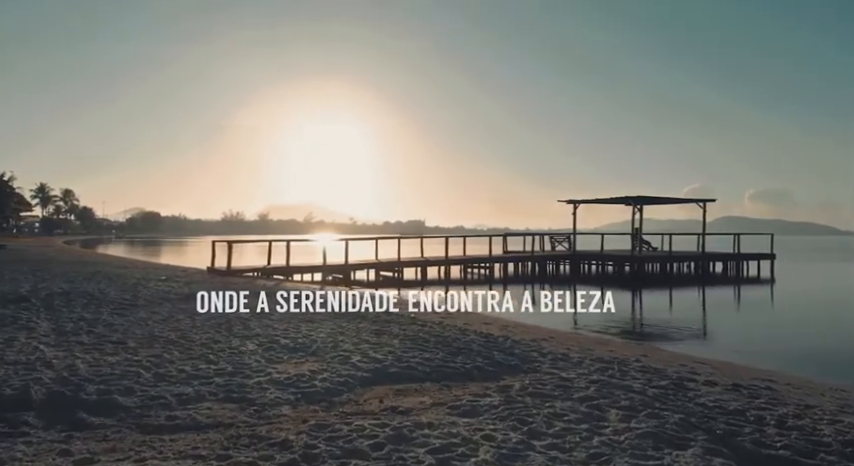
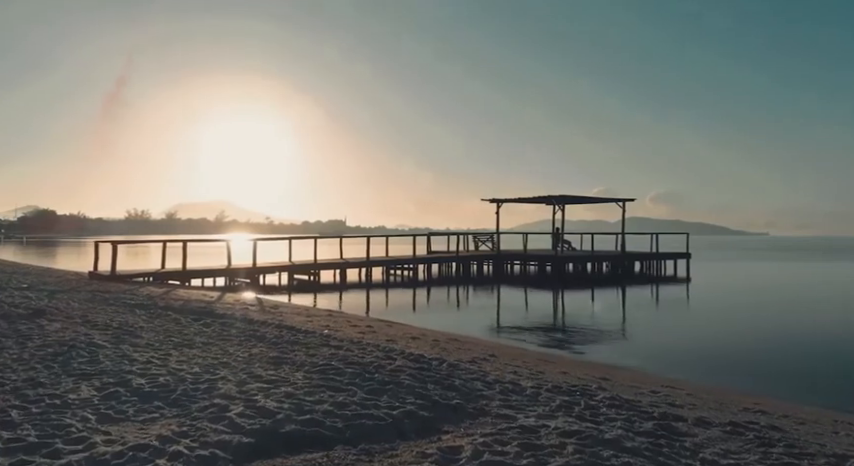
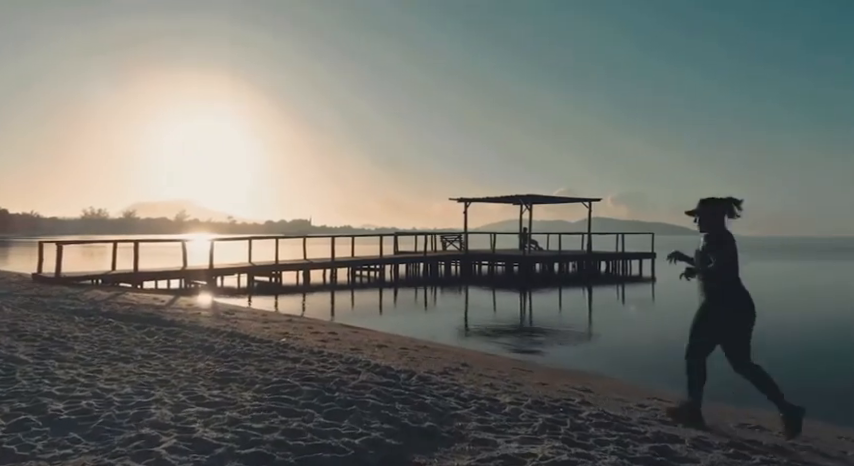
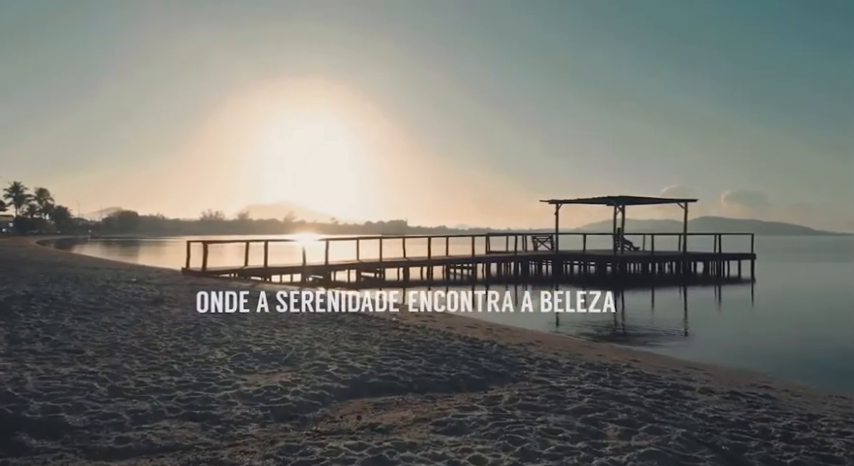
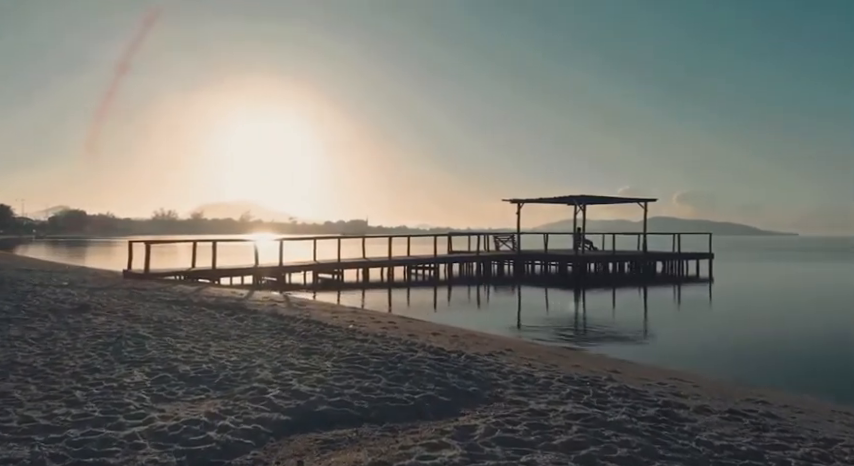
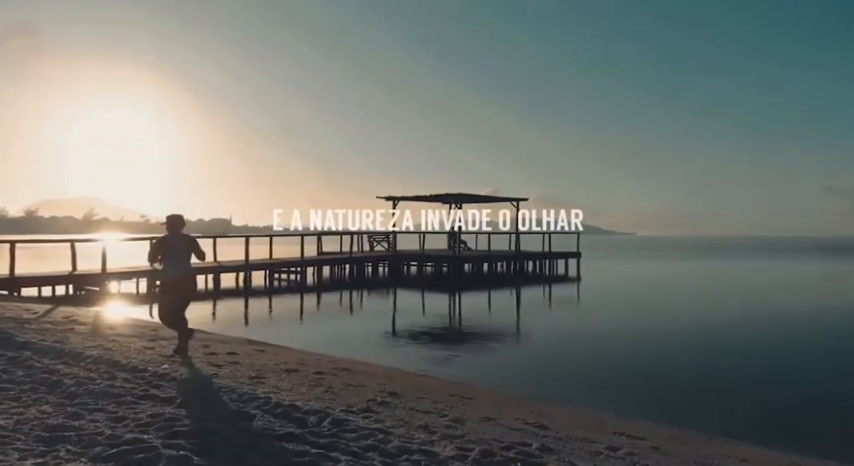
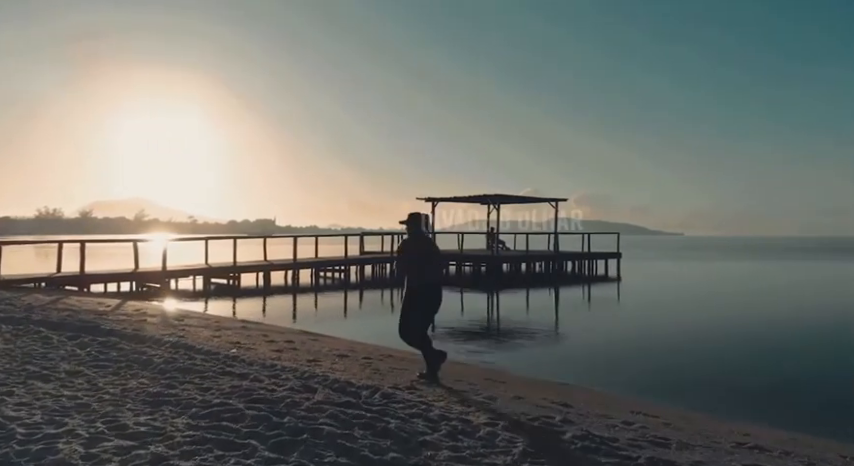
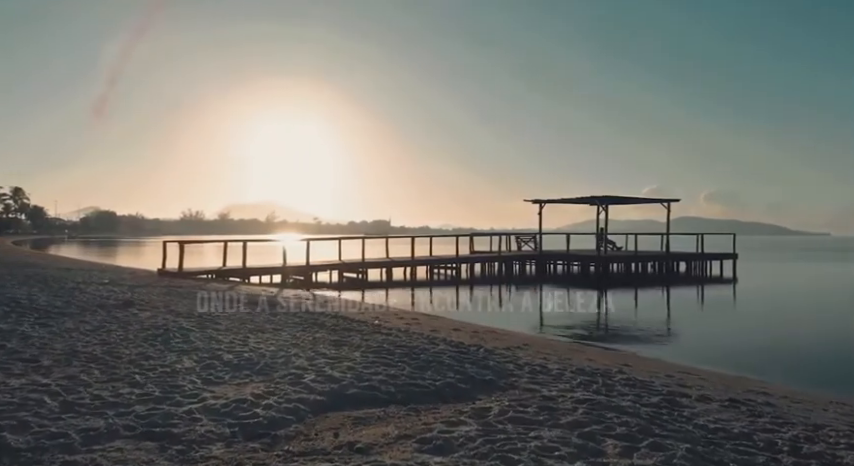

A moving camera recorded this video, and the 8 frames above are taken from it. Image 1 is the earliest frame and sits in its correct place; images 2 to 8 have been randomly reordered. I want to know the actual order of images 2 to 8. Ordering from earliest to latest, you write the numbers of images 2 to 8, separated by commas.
4, 8, 5, 2, 3, 7, 6
